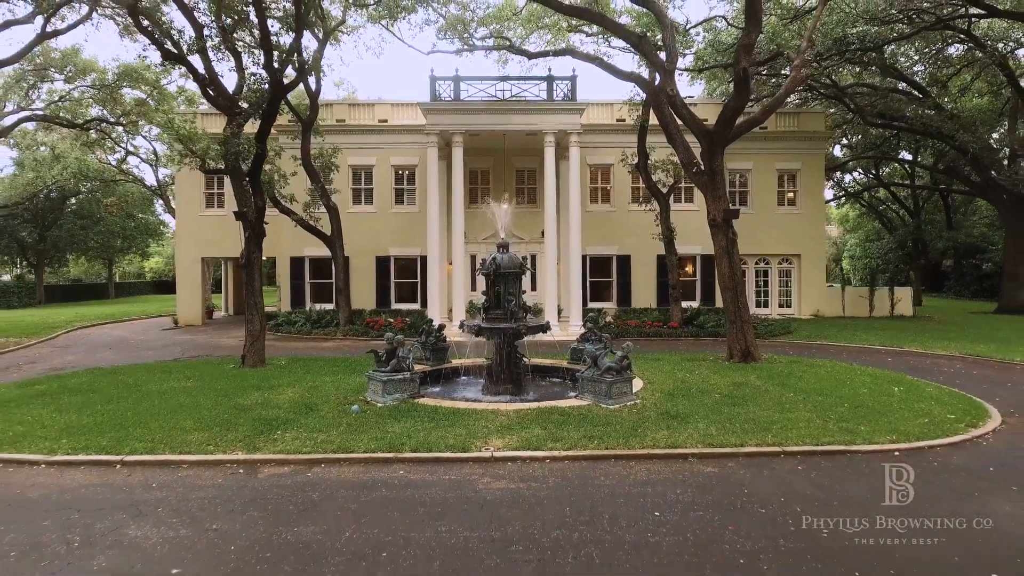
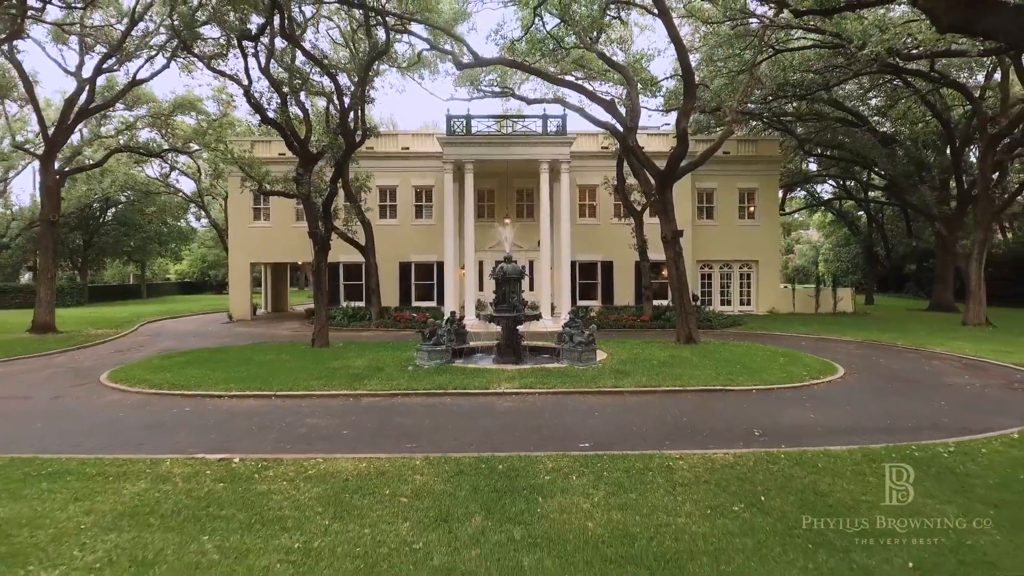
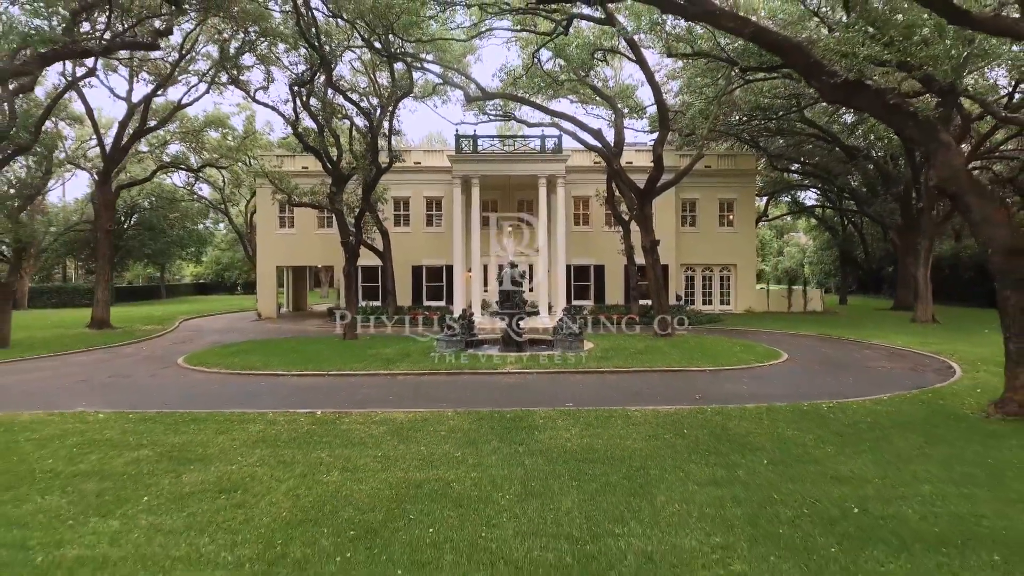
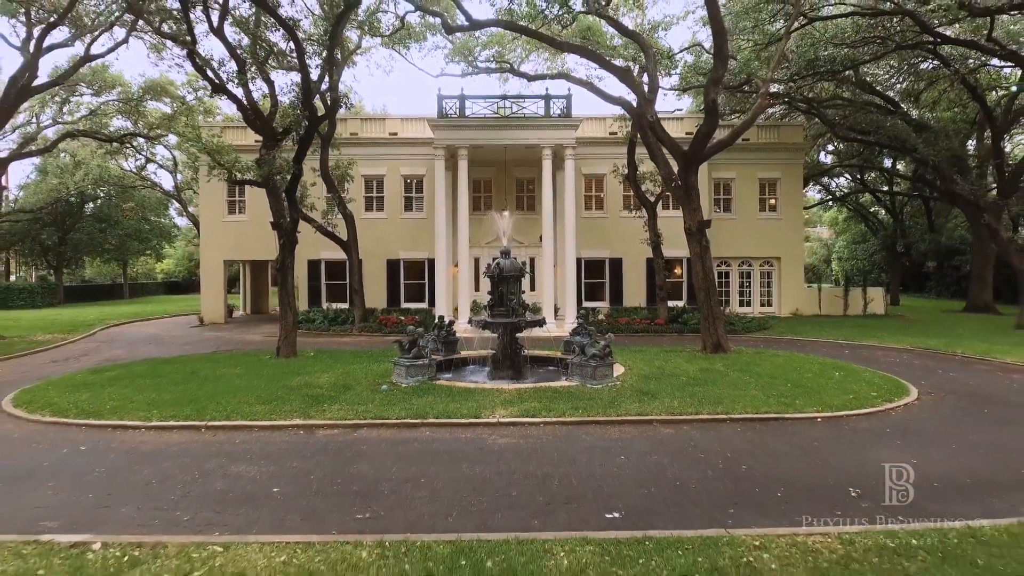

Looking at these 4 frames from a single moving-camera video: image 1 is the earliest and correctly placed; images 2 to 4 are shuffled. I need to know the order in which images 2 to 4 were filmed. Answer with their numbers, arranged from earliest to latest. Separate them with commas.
4, 2, 3
